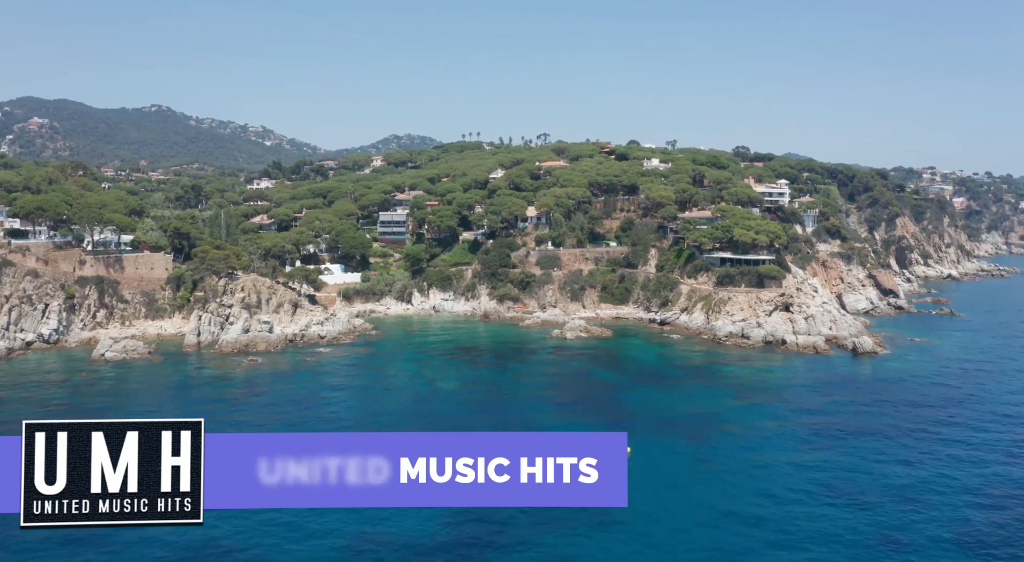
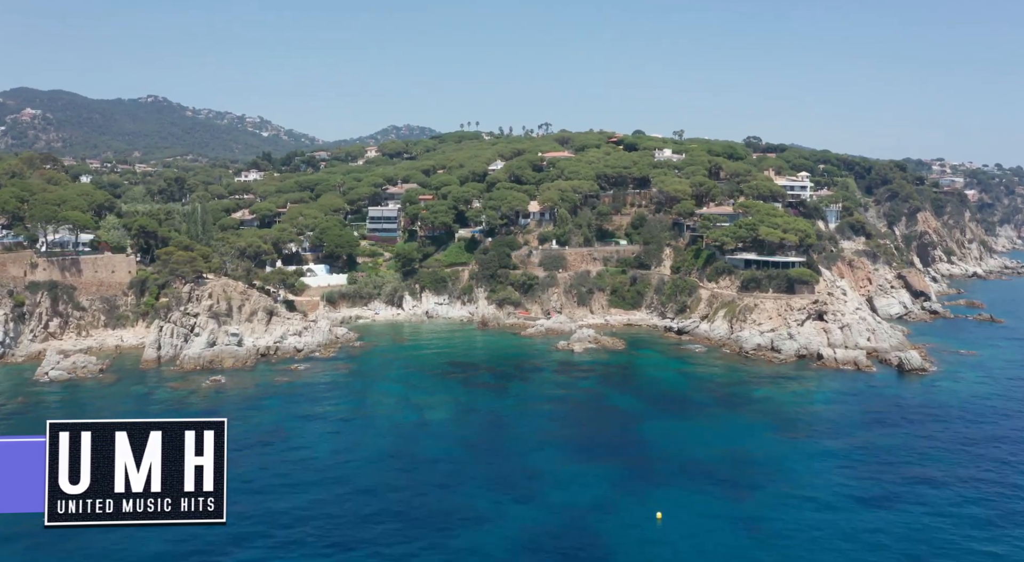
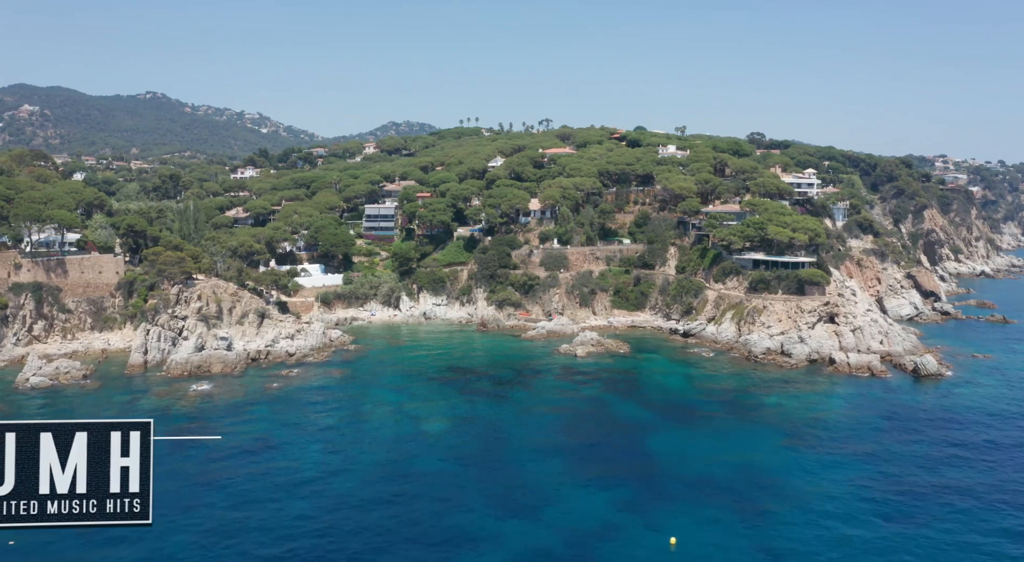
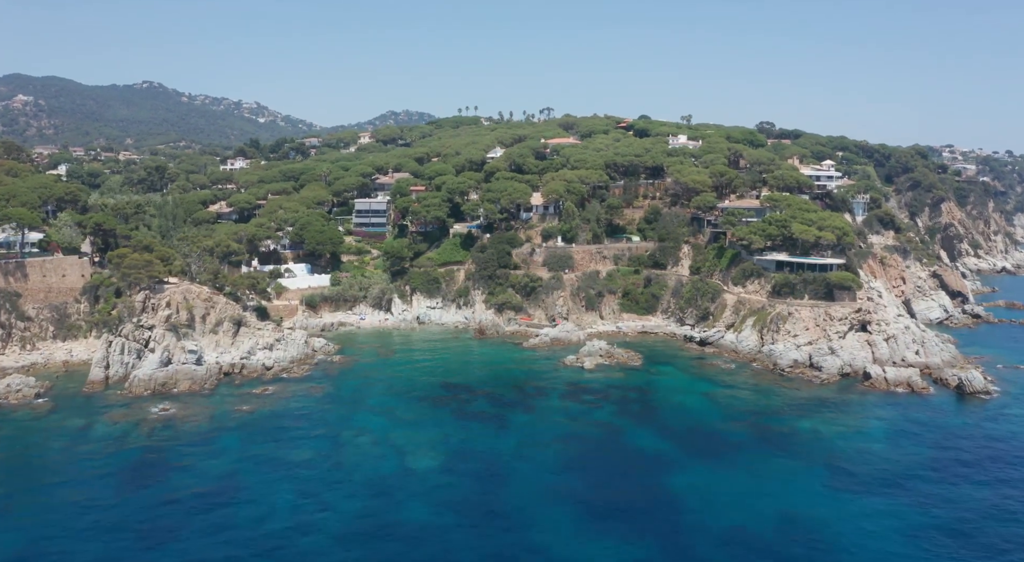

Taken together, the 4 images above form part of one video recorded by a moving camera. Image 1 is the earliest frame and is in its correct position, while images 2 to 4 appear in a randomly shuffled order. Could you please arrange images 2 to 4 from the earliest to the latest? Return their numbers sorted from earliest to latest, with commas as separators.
2, 3, 4
